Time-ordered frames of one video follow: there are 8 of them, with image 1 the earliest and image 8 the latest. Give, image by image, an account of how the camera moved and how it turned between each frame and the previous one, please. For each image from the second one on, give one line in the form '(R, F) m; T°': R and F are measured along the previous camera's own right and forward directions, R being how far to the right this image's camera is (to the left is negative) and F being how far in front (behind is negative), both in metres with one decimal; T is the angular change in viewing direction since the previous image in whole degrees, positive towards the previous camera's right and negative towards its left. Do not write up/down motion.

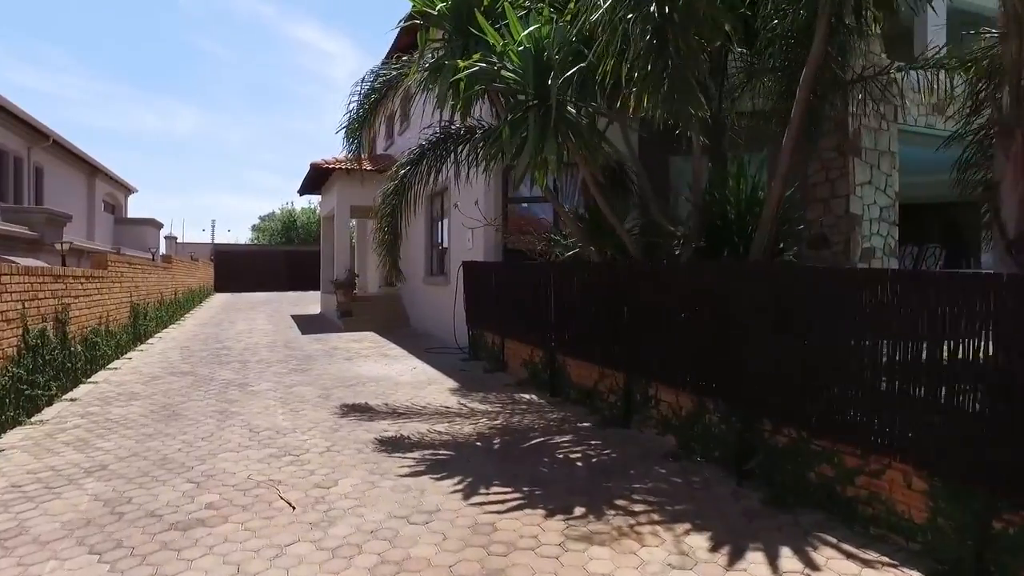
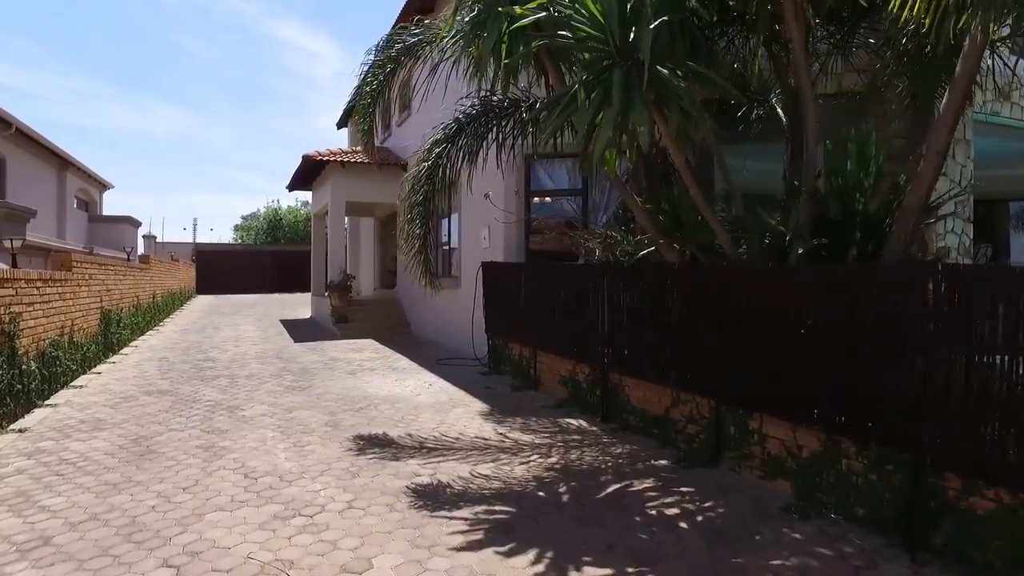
(-0.6, +1.2) m; +1°
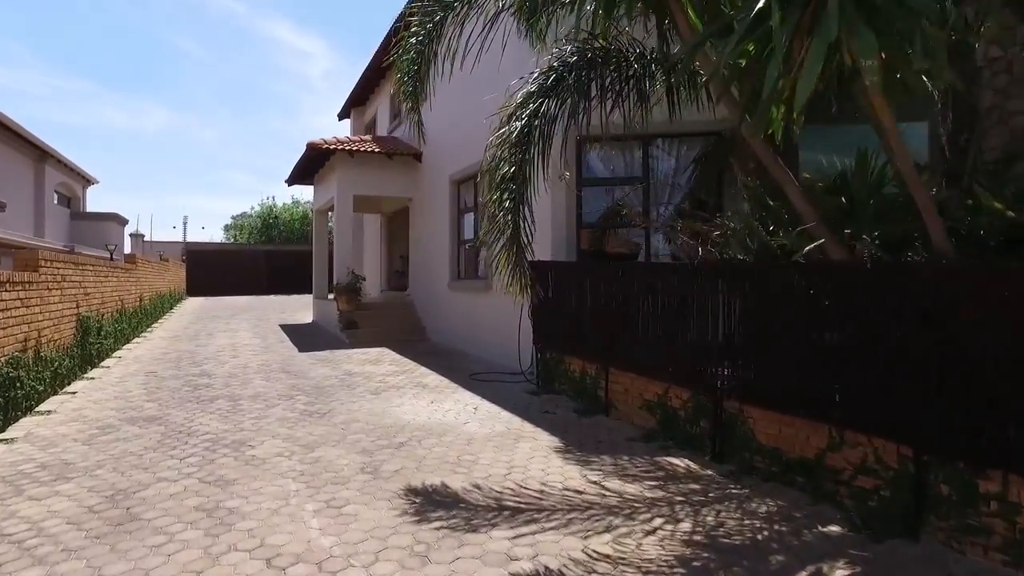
(-0.7, +1.4) m; +1°
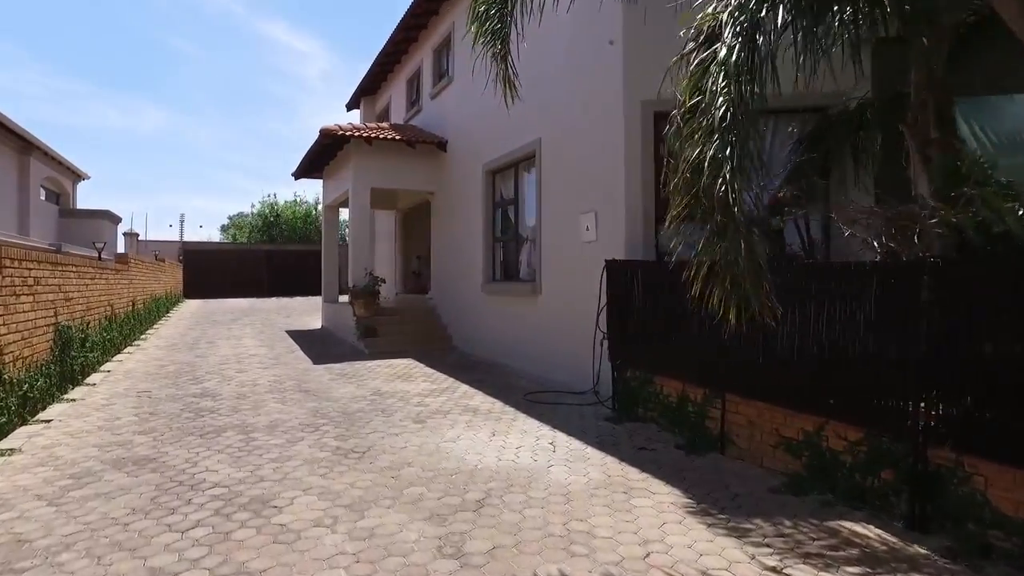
(-0.7, +1.4) m; 0°
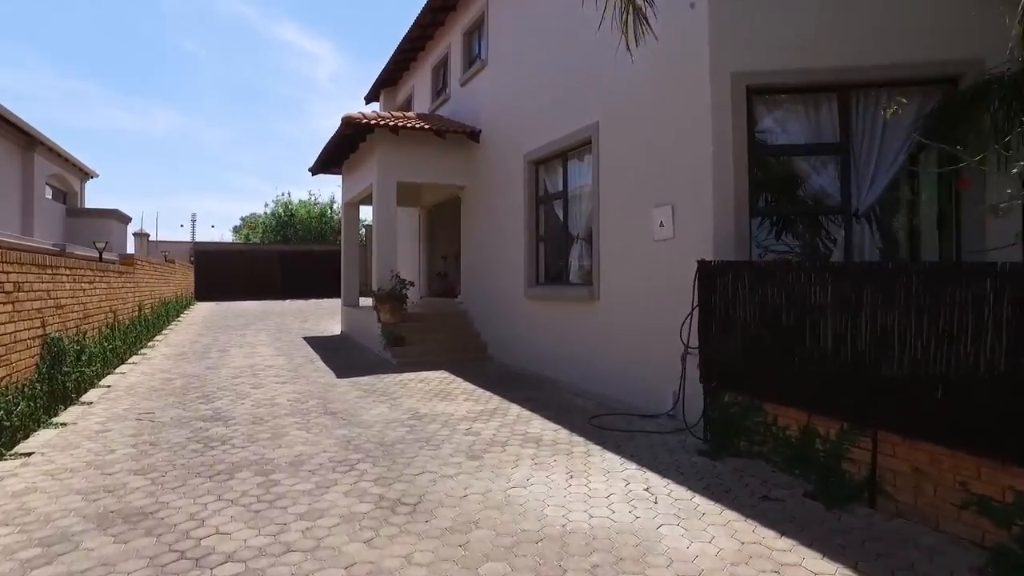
(-0.5, +1.1) m; -1°
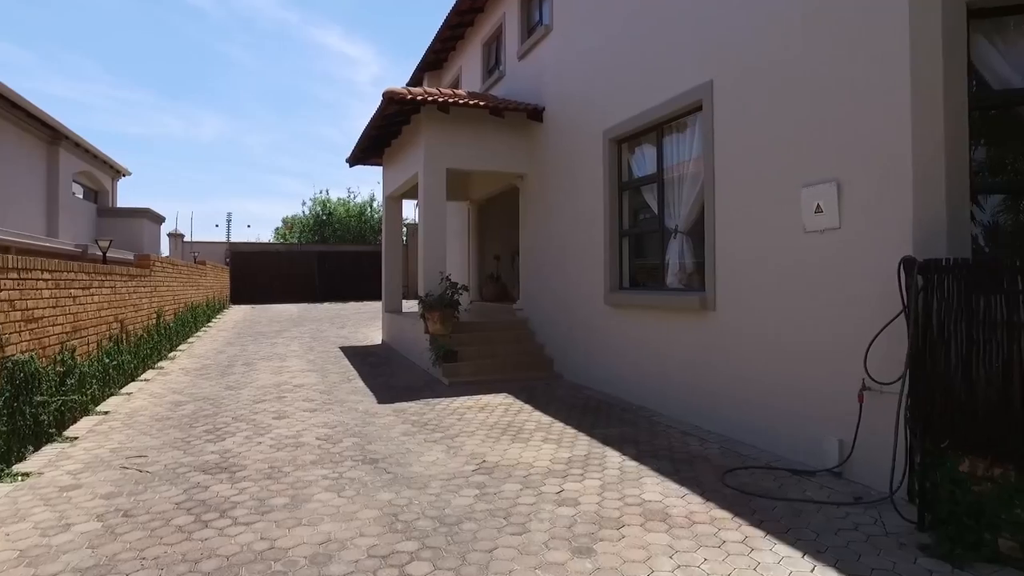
(-0.5, +1.6) m; -3°
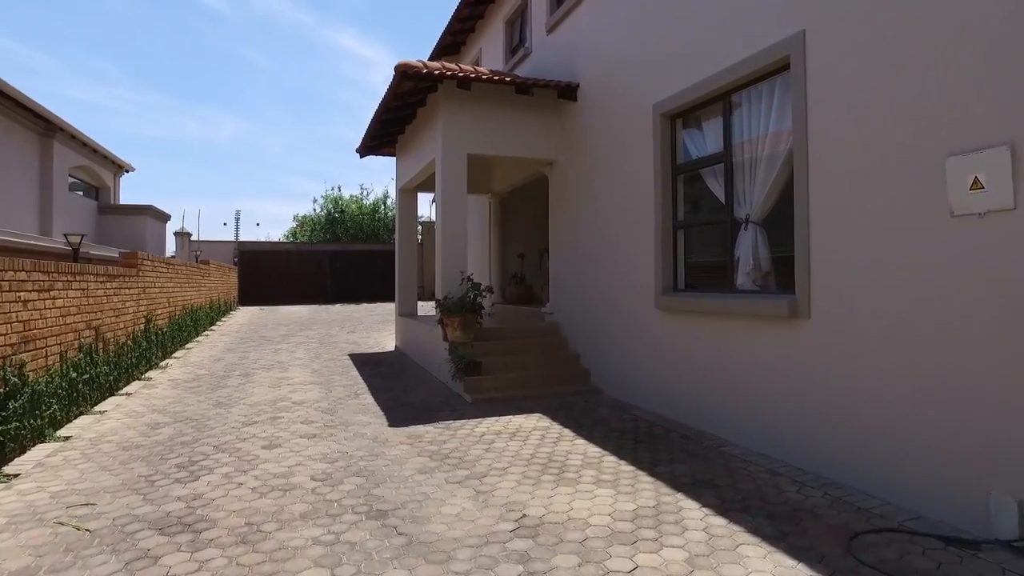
(-0.2, +1.1) m; -1°
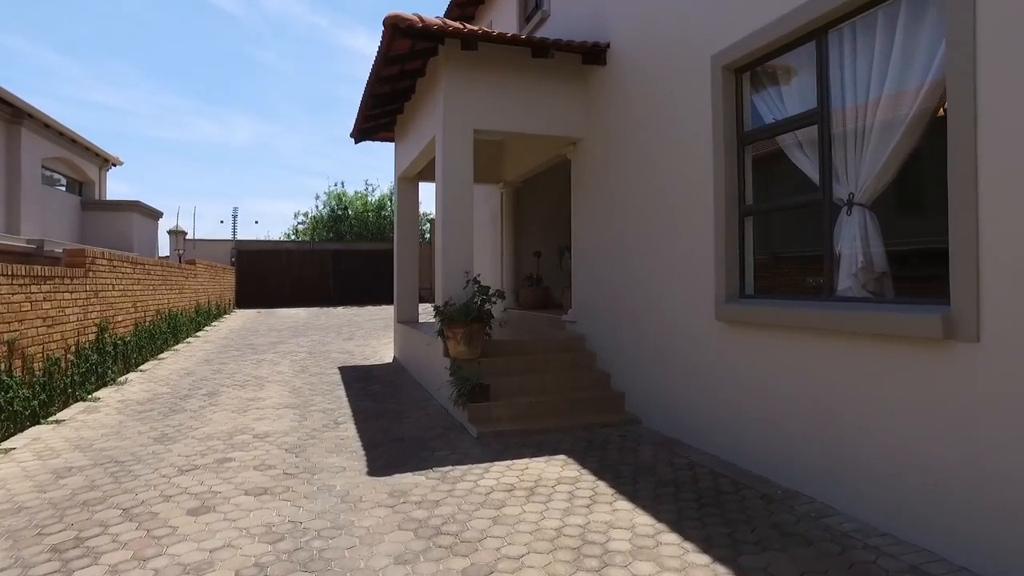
(0.0, +1.5) m; -1°
